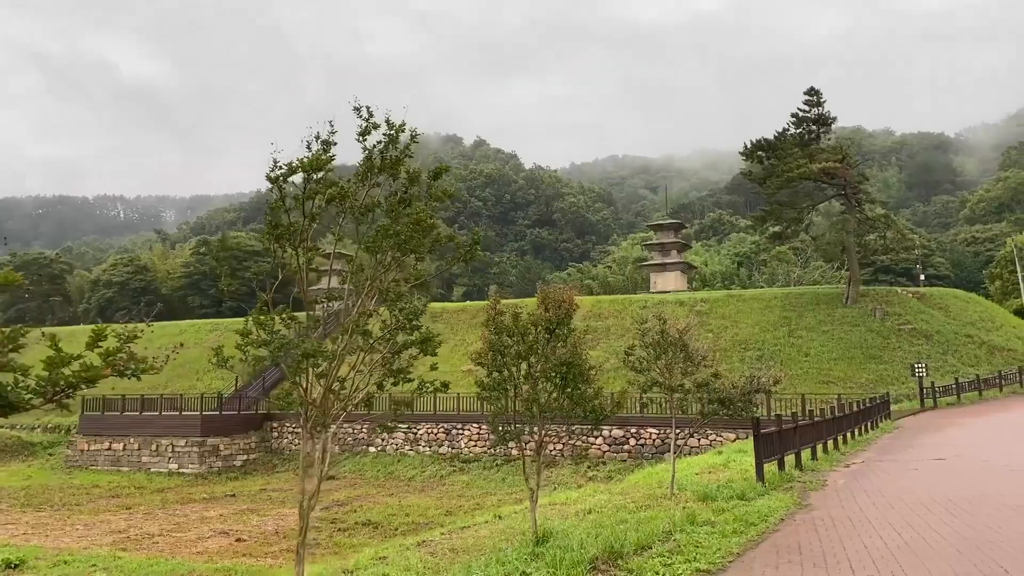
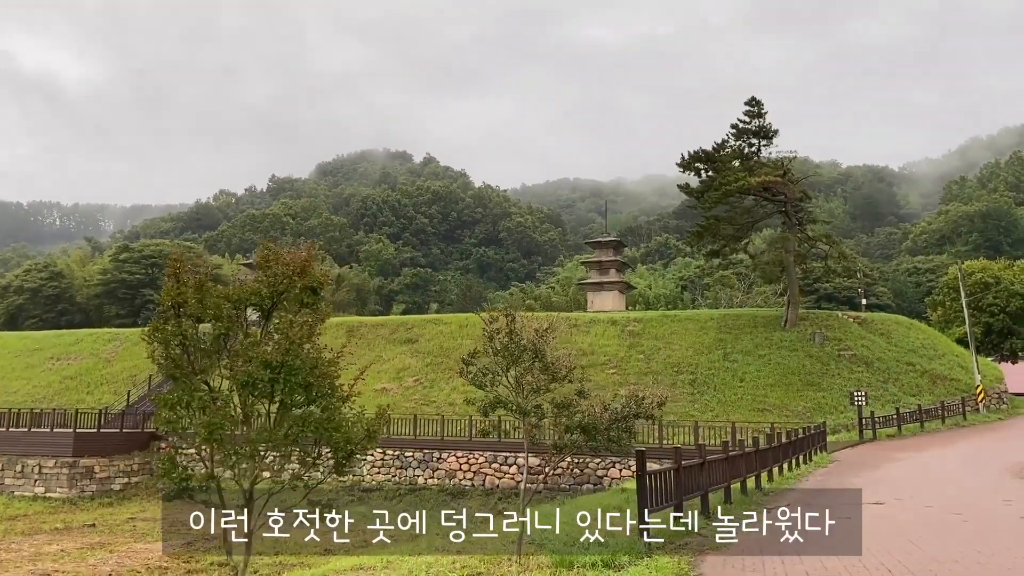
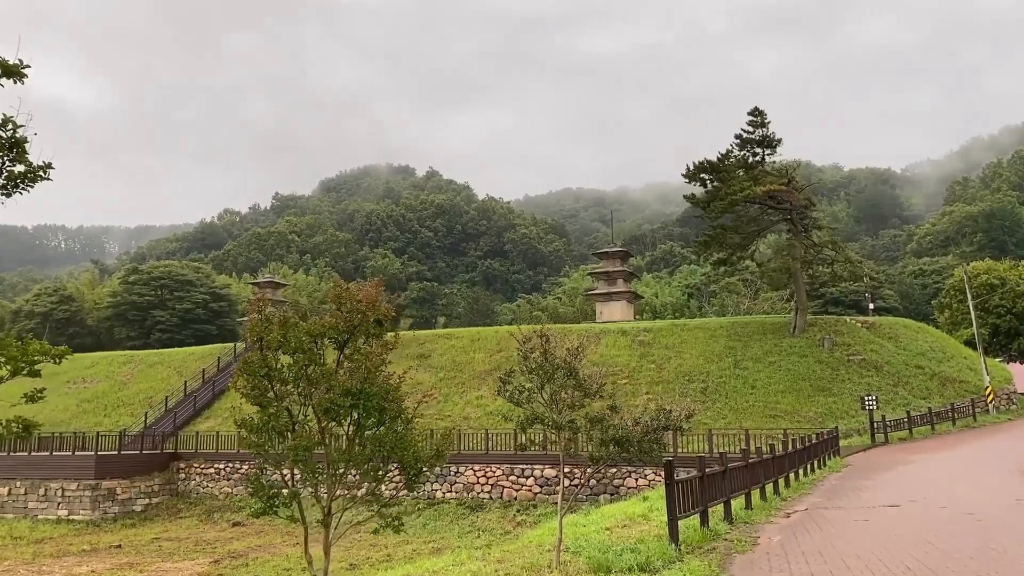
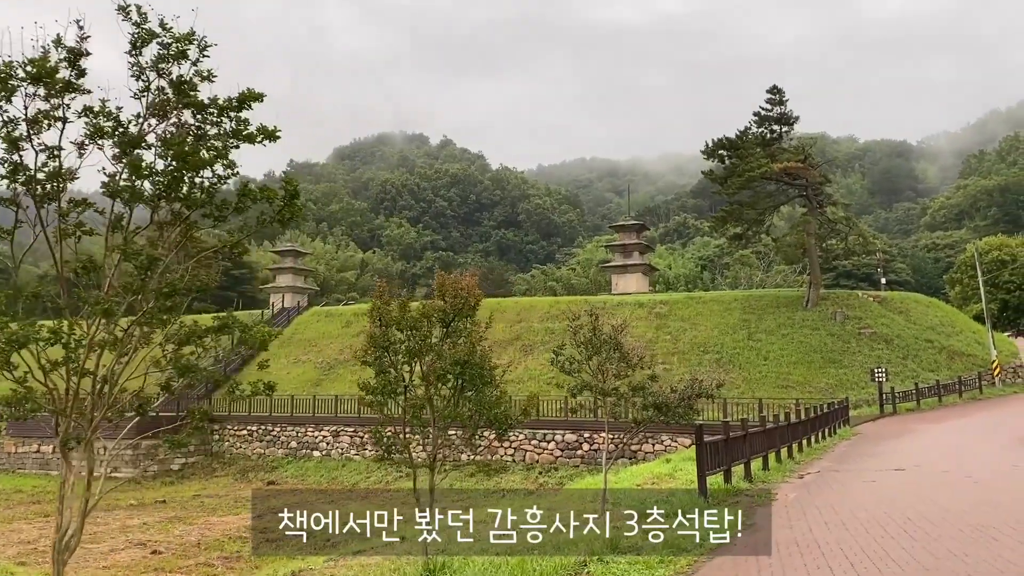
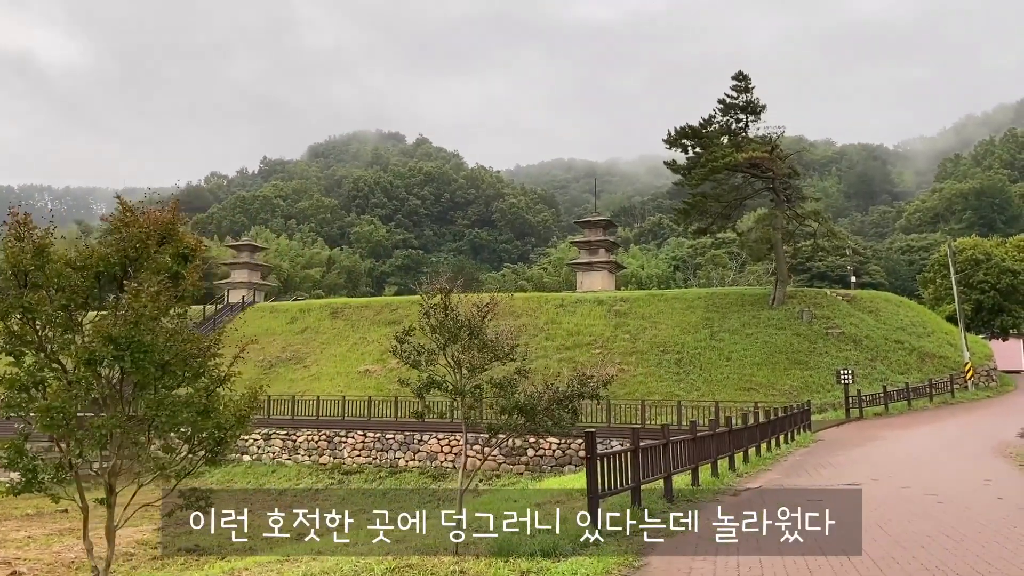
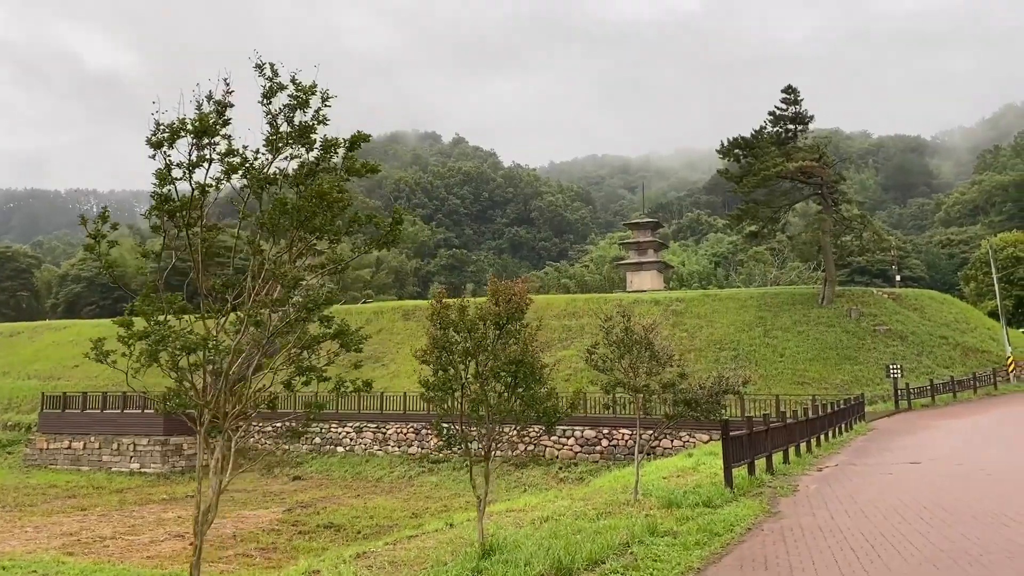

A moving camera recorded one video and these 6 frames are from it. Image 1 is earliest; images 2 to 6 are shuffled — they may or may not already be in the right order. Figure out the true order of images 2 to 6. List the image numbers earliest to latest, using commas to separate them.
6, 4, 3, 2, 5
